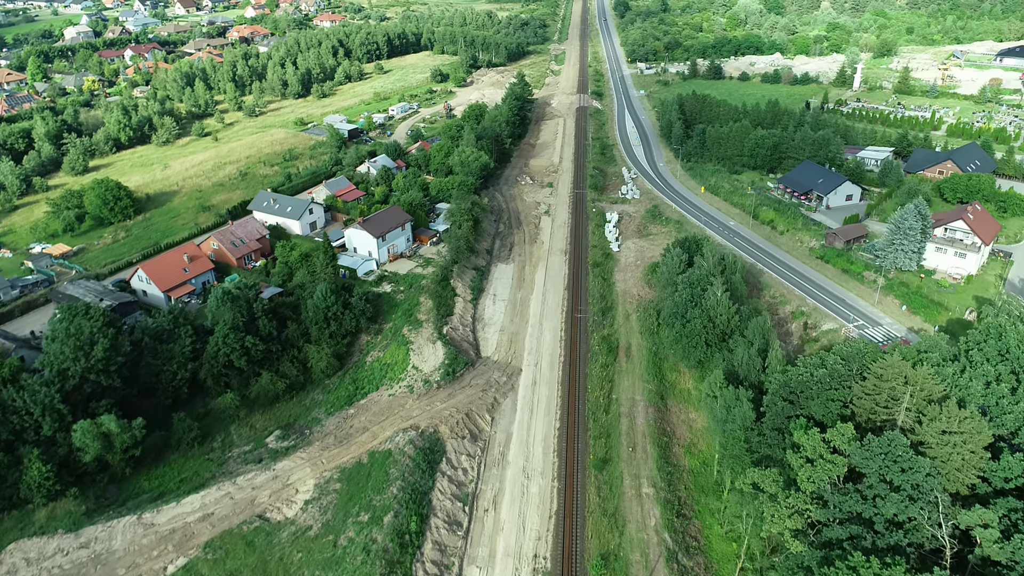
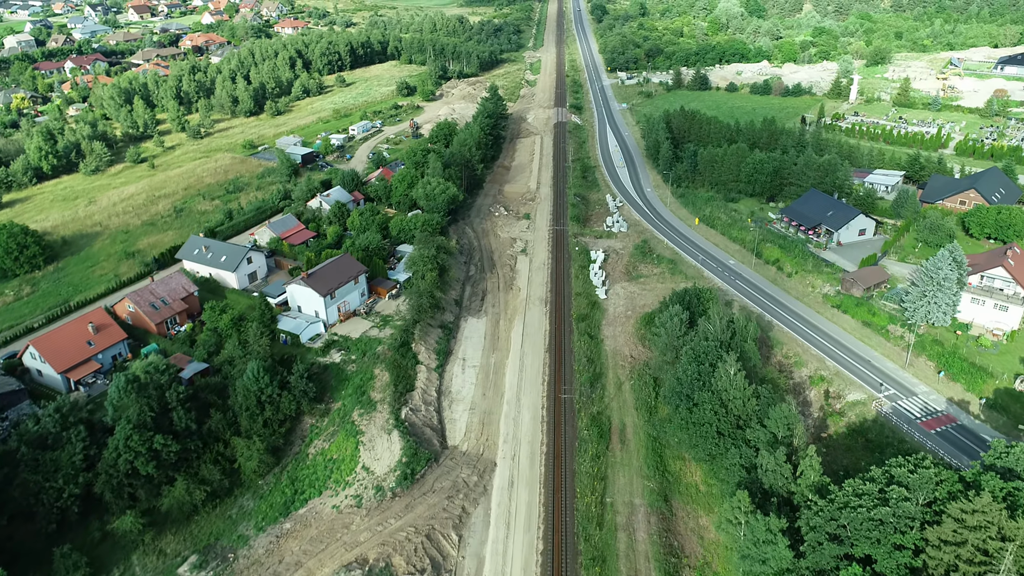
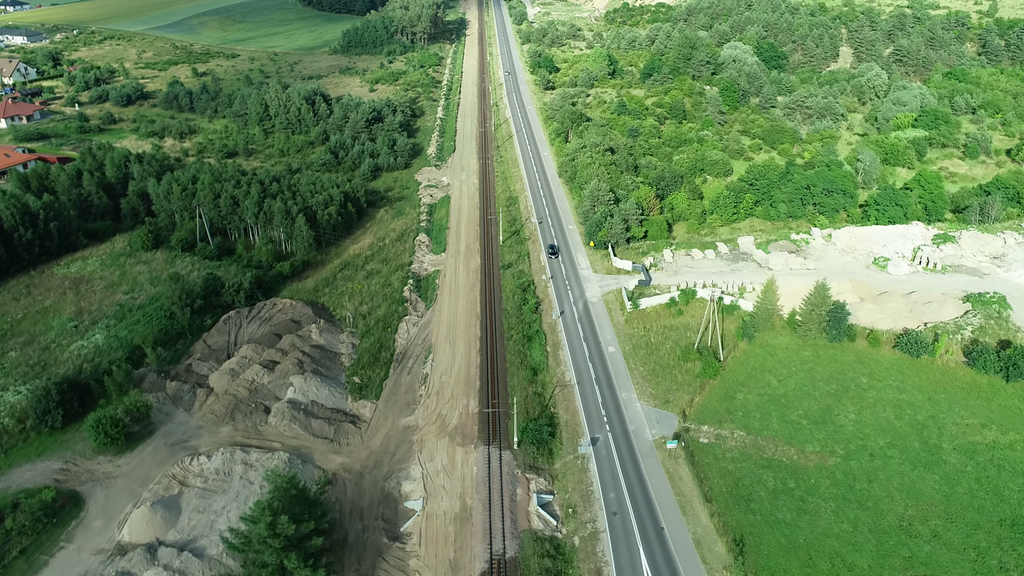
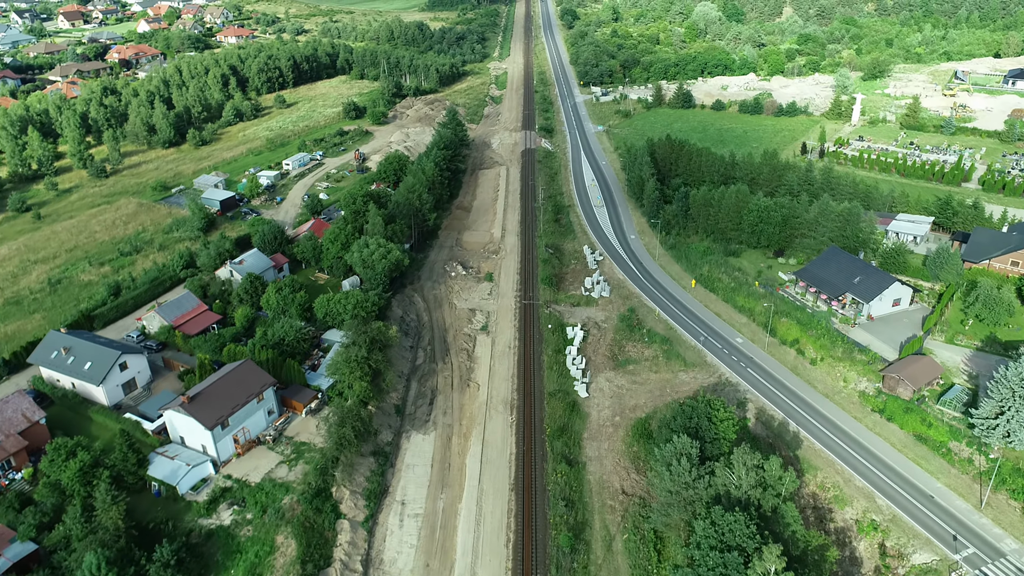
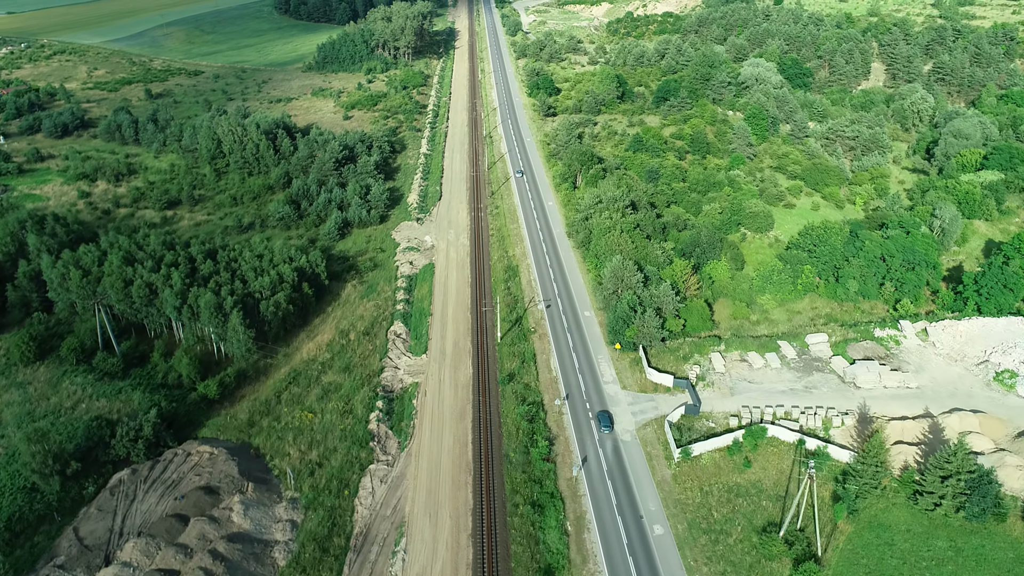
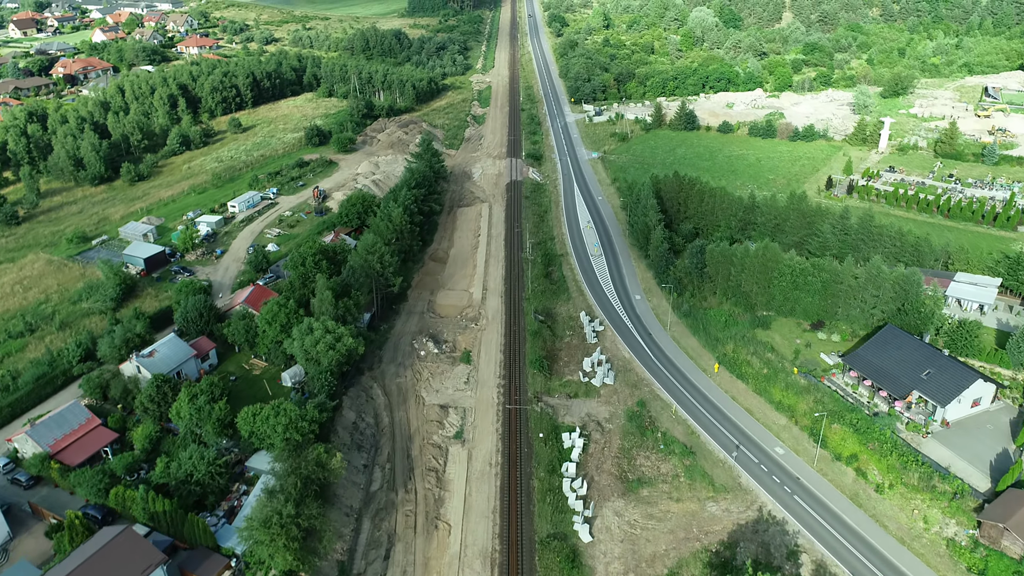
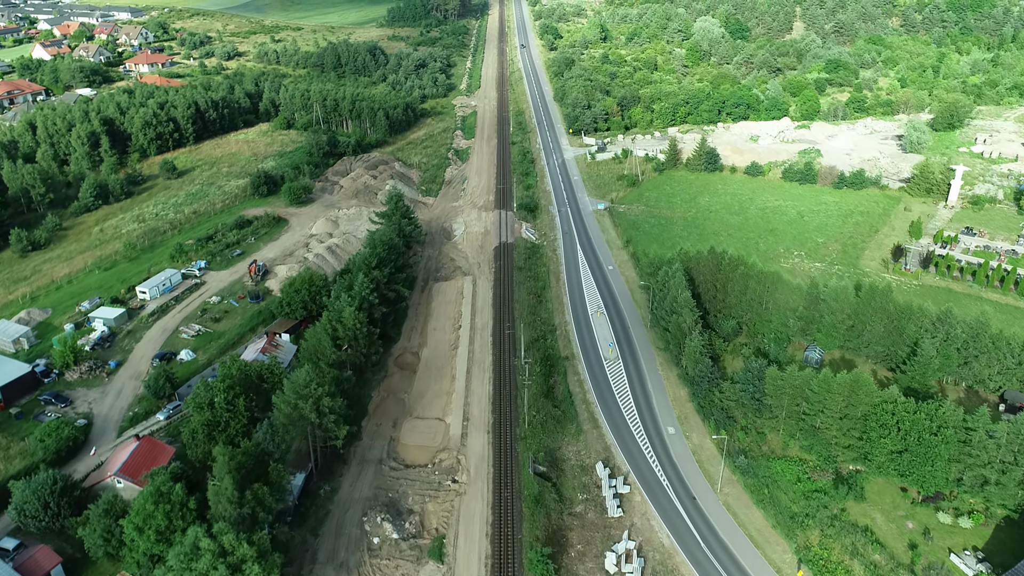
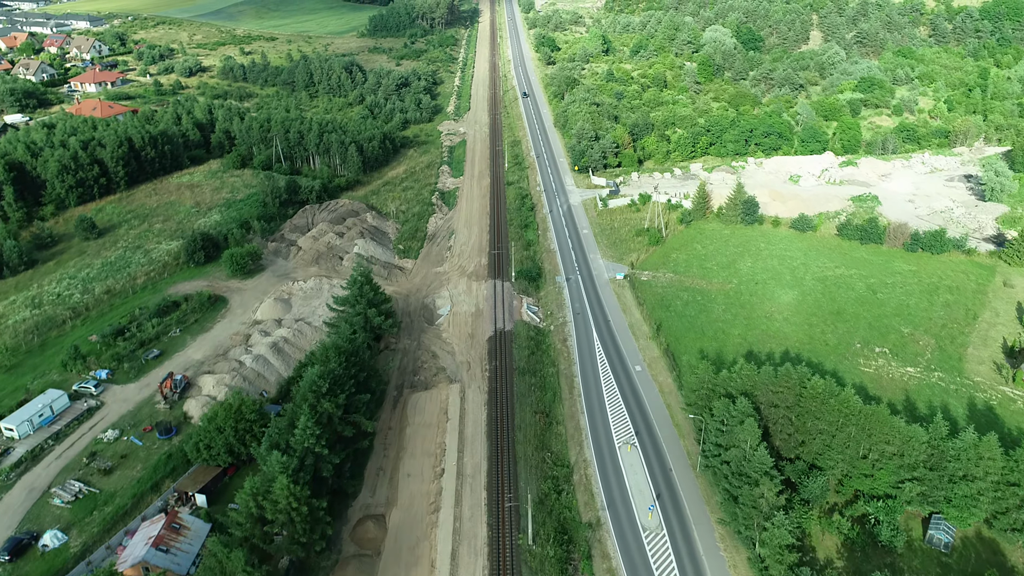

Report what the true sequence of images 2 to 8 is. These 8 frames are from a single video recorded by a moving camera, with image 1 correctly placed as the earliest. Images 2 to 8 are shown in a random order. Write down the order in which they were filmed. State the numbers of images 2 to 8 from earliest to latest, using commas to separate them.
2, 4, 6, 7, 8, 3, 5
